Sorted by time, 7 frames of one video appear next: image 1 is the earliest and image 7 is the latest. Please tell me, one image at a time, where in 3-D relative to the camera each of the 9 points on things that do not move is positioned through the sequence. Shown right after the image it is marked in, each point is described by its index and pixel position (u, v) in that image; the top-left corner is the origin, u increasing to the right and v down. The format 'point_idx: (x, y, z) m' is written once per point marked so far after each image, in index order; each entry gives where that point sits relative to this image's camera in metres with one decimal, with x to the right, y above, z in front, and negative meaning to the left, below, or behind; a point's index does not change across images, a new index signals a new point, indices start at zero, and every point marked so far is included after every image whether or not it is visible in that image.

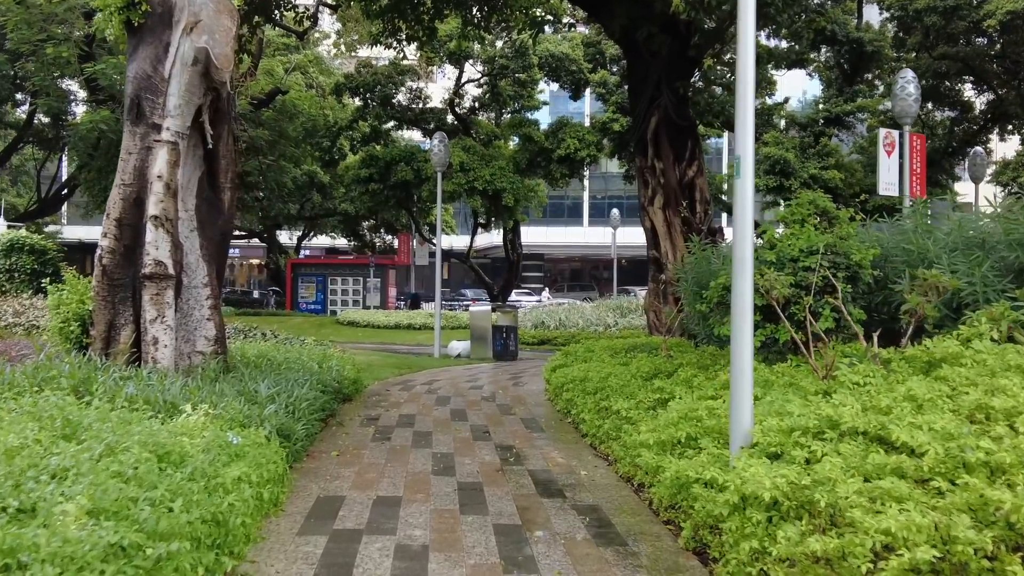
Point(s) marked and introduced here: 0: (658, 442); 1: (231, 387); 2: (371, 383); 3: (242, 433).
0: (+0.6, -0.7, +4.5) m
1: (-1.5, -0.5, +5.4) m
2: (-1.3, -0.9, +9.4) m
3: (-1.1, -0.6, +4.2) m
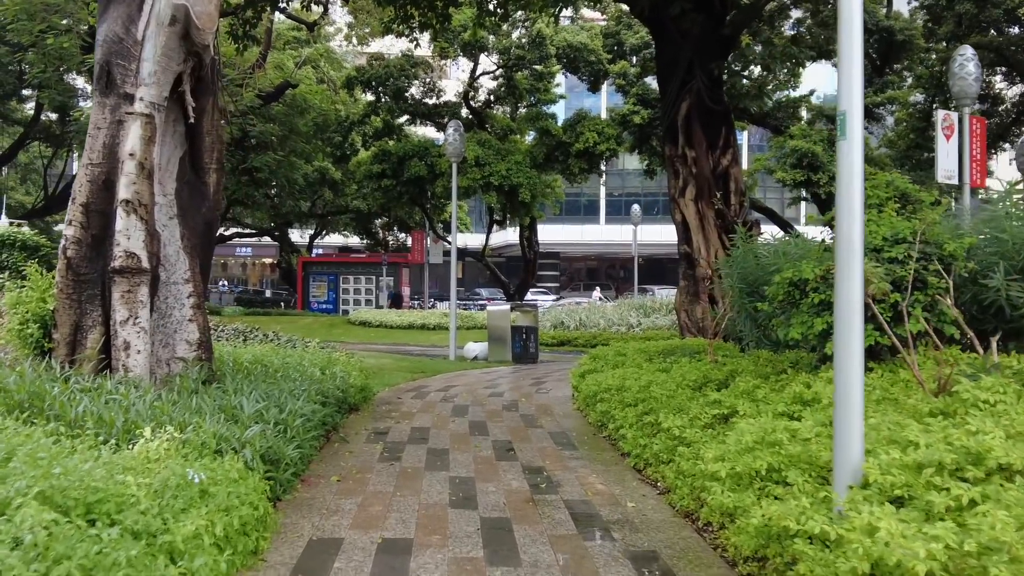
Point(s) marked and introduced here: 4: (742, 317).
0: (+0.8, -0.7, +3.6) m
1: (-1.3, -0.5, +4.6) m
2: (-1.1, -0.9, +8.5) m
3: (-1.0, -0.6, +3.4) m
4: (+1.7, -0.2, +7.5) m
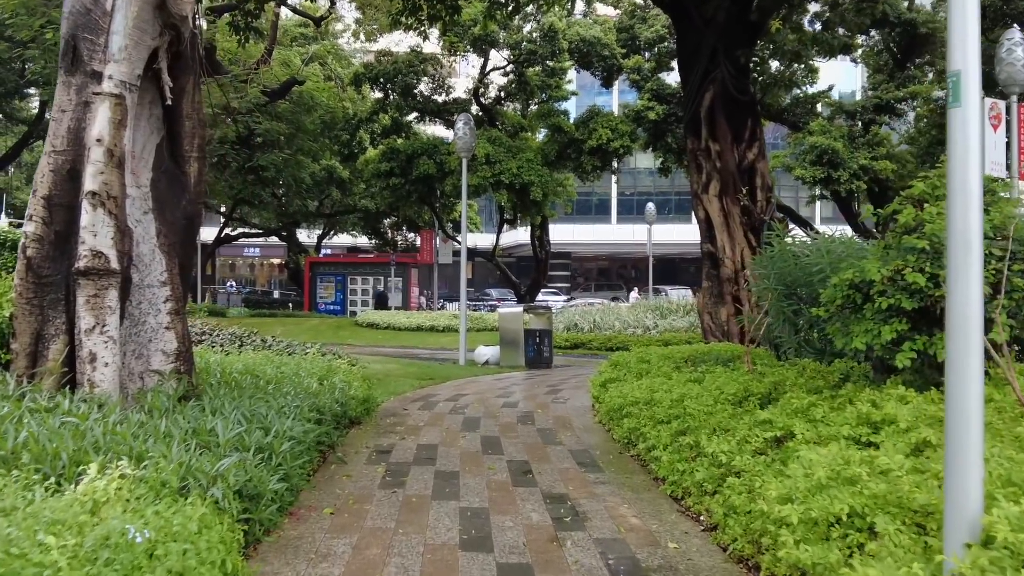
0: (+0.8, -0.7, +3.0) m
1: (-1.3, -0.5, +3.9) m
2: (-1.0, -0.9, +7.9) m
3: (-0.9, -0.6, +2.8) m
4: (+1.8, -0.2, +6.9) m
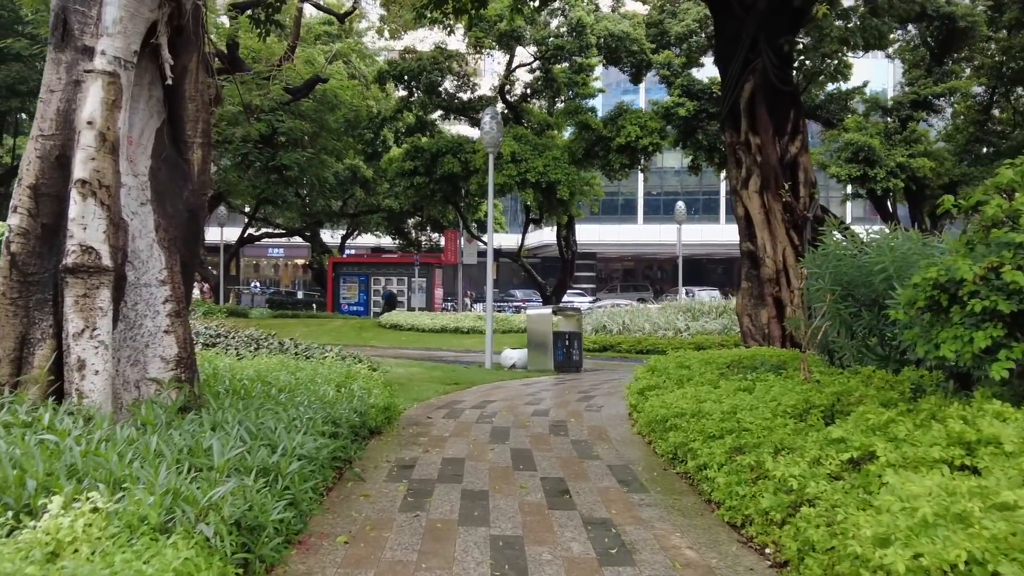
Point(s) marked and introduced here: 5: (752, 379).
0: (+1.0, -0.7, +2.5) m
1: (-1.1, -0.5, +3.5) m
2: (-0.8, -0.9, +7.4) m
3: (-0.8, -0.6, +2.3) m
4: (+2.0, -0.2, +6.4) m
5: (+1.4, -0.5, +6.0) m
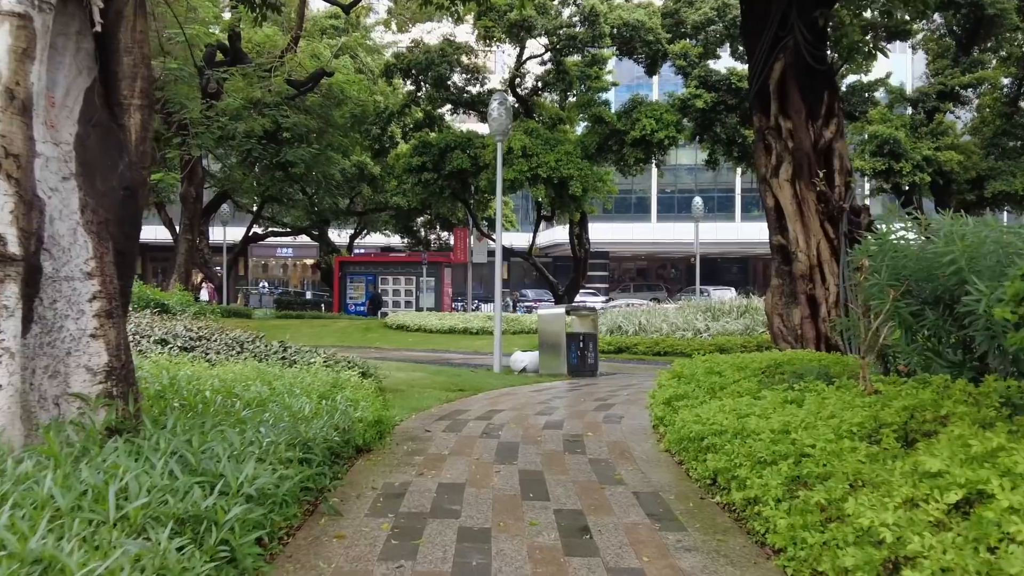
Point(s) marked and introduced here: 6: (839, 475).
0: (+1.0, -0.6, +1.6) m
1: (-1.1, -0.5, +2.7) m
2: (-0.7, -0.9, +6.6) m
3: (-0.8, -0.6, +1.5) m
4: (+2.1, -0.2, +5.5) m
5: (+1.5, -0.5, +5.2) m
6: (+1.1, -0.6, +3.3) m
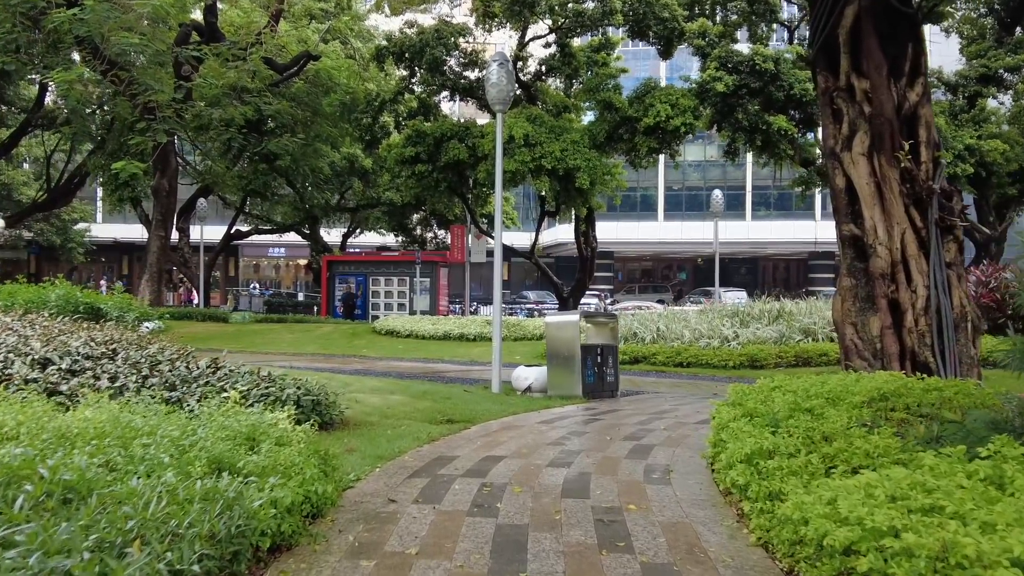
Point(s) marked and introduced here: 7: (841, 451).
0: (+1.0, -0.6, -0.4) m
1: (-1.1, -0.5, +0.7) m
2: (-0.7, -0.9, +4.6) m
3: (-0.8, -0.6, -0.5) m
4: (+2.1, -0.2, +3.5) m
5: (+1.5, -0.5, +3.2) m
6: (+1.1, -0.6, +1.3) m
7: (+1.2, -0.6, +3.8) m
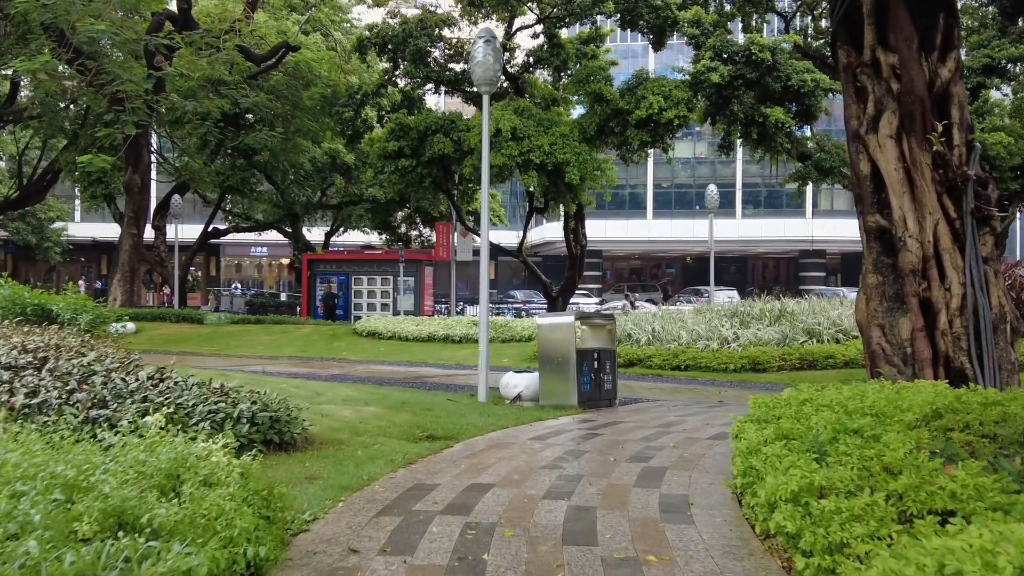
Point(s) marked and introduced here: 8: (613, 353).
0: (+1.0, -0.6, -1.2) m
1: (-1.1, -0.5, -0.2) m
2: (-0.7, -0.9, +3.8) m
3: (-0.8, -0.6, -1.4) m
4: (+2.1, -0.2, +2.7) m
5: (+1.5, -0.5, +2.4) m
6: (+1.1, -0.6, +0.5) m
7: (+1.2, -0.6, +3.0) m
8: (+0.9, -0.5, +8.6) m
